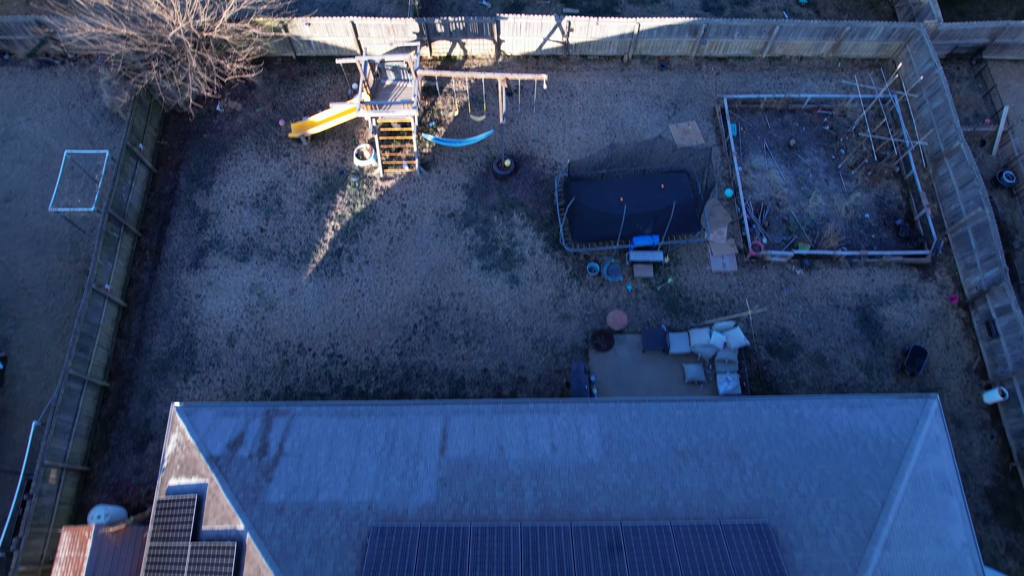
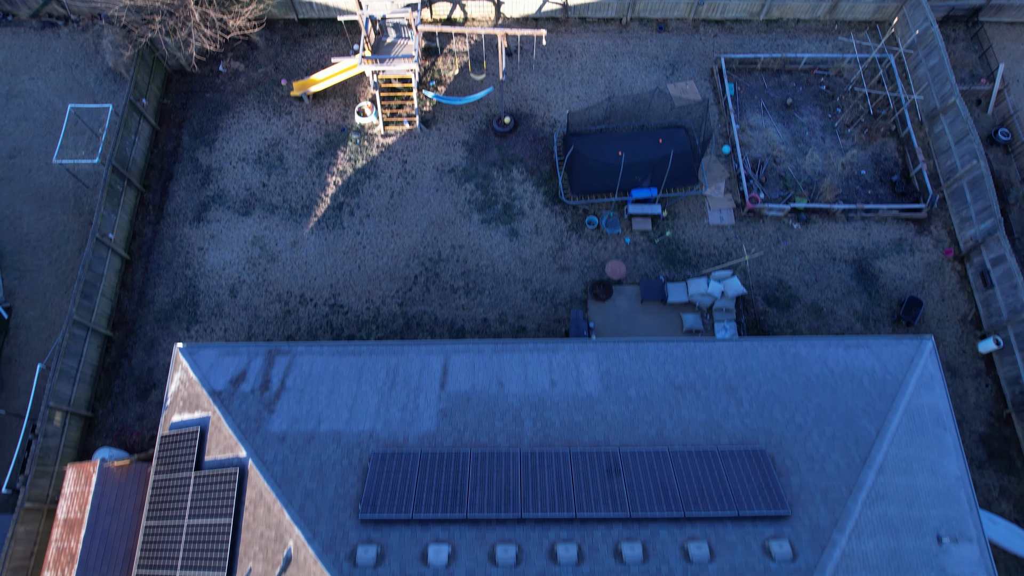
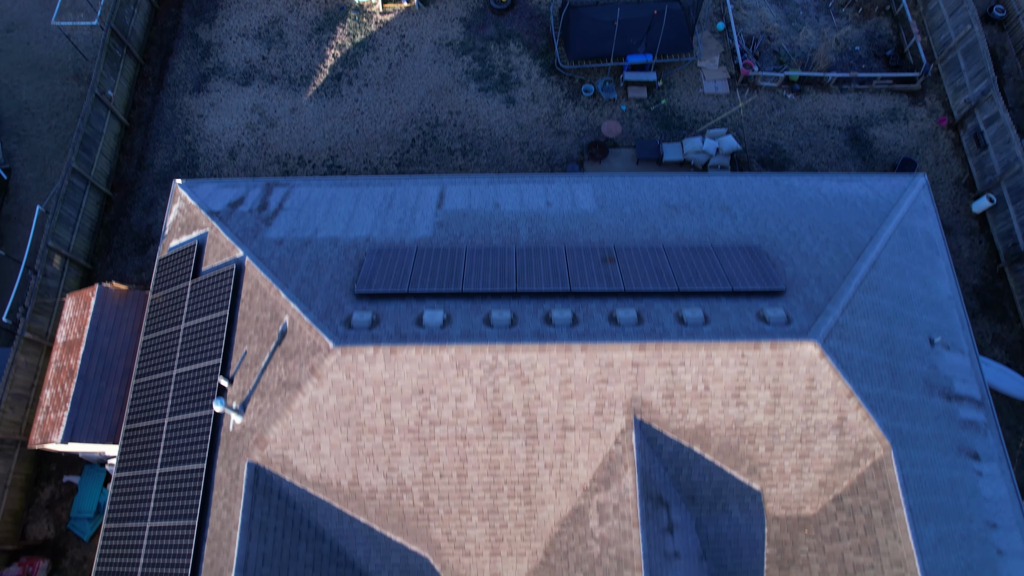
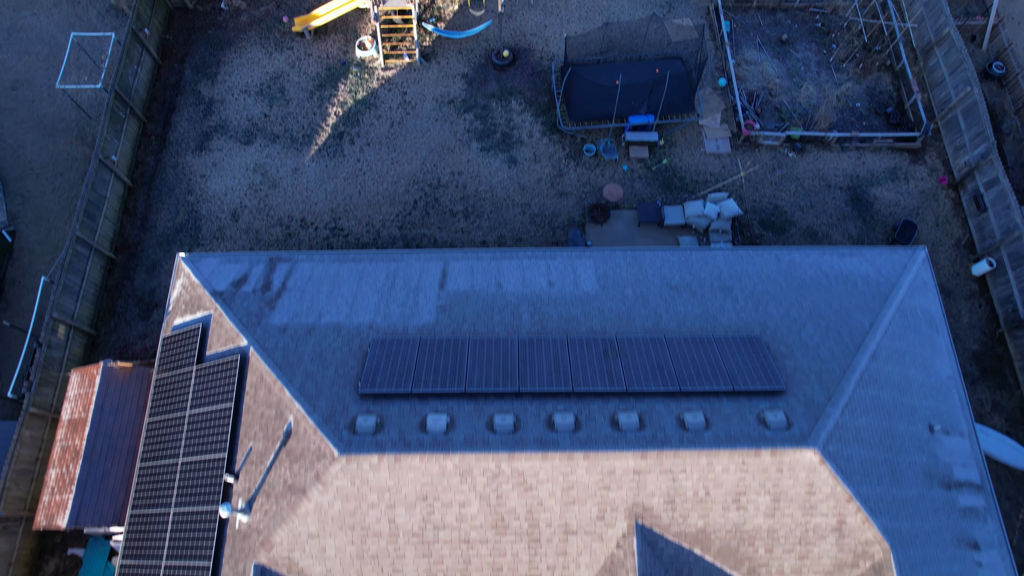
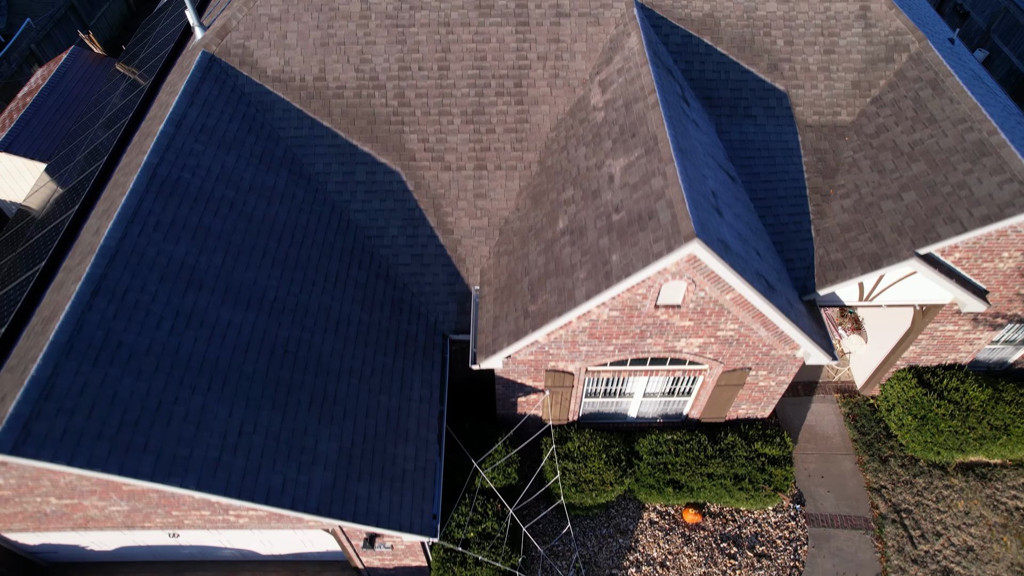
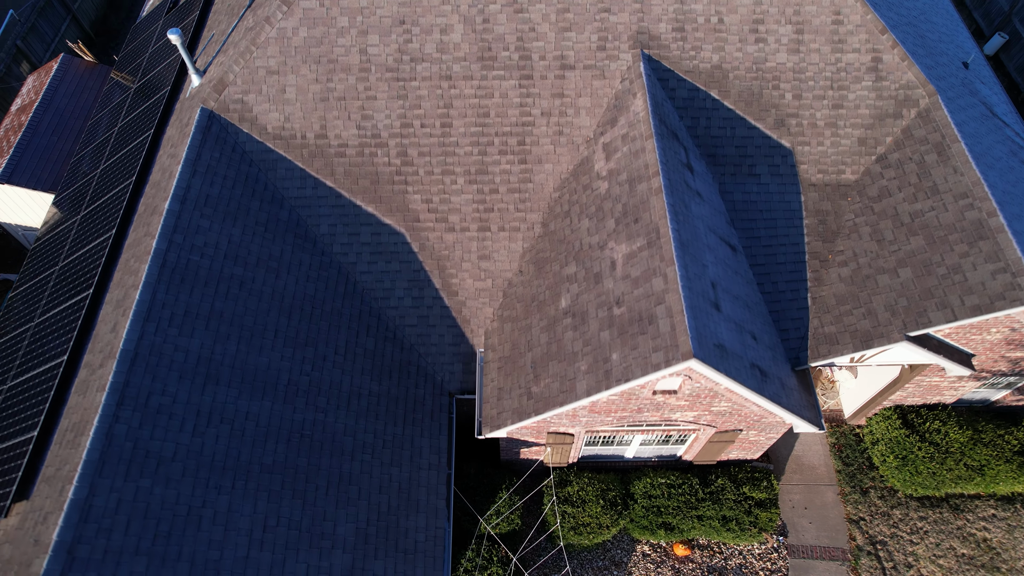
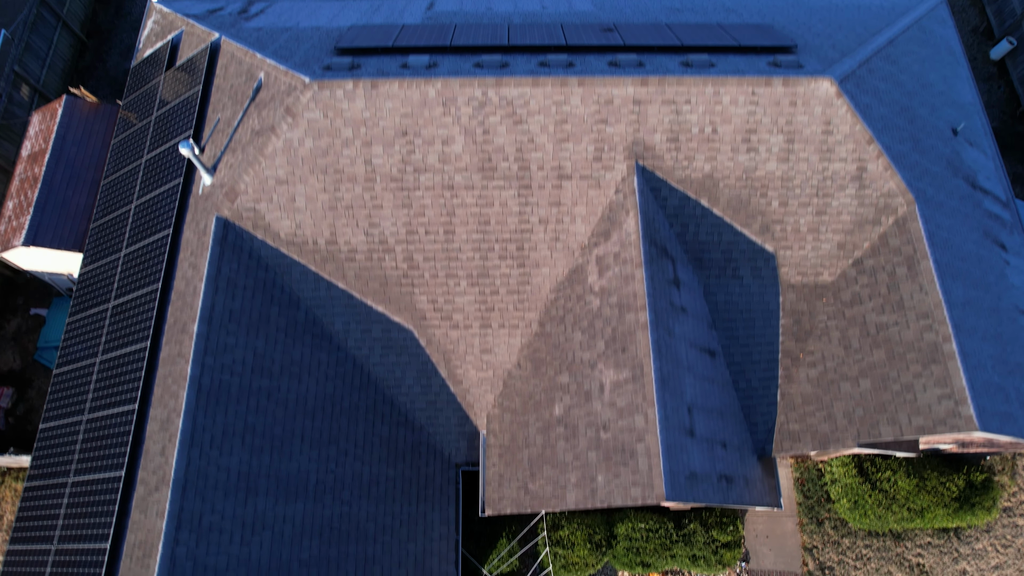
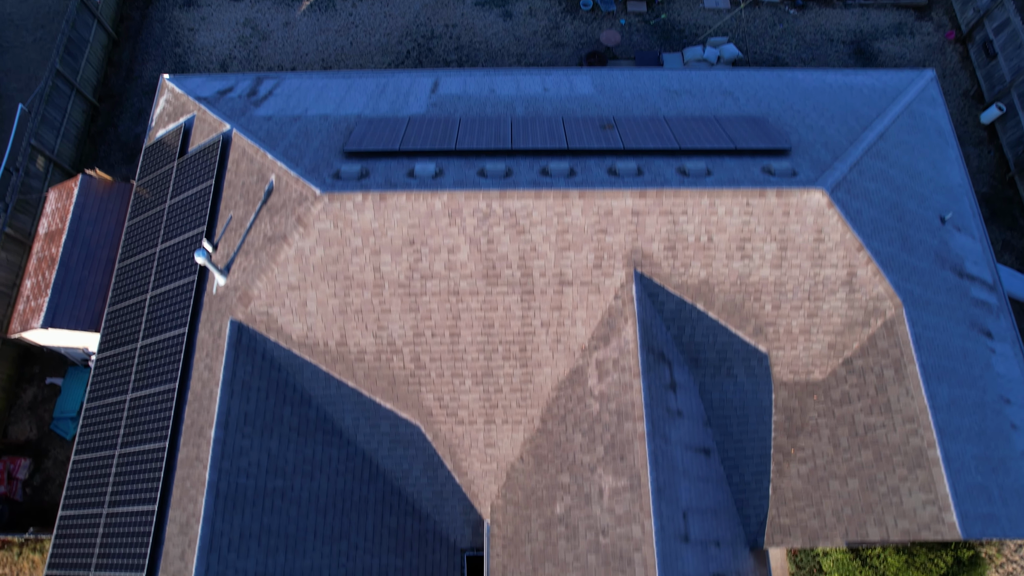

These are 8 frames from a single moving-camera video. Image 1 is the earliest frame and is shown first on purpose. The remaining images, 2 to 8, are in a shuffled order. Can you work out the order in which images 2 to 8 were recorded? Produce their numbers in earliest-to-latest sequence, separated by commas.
2, 4, 3, 8, 7, 6, 5
